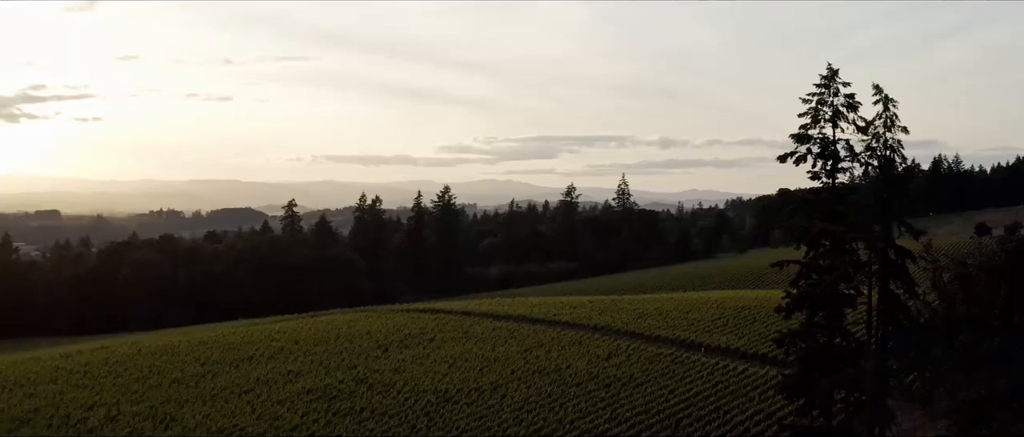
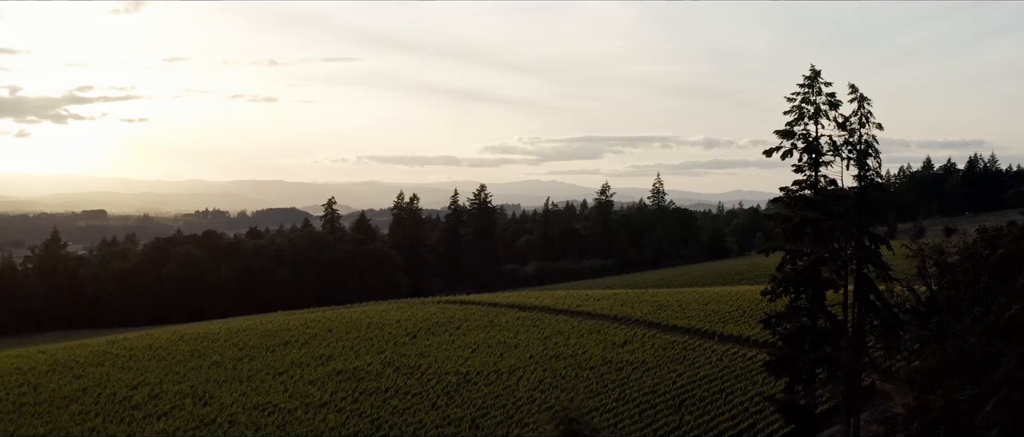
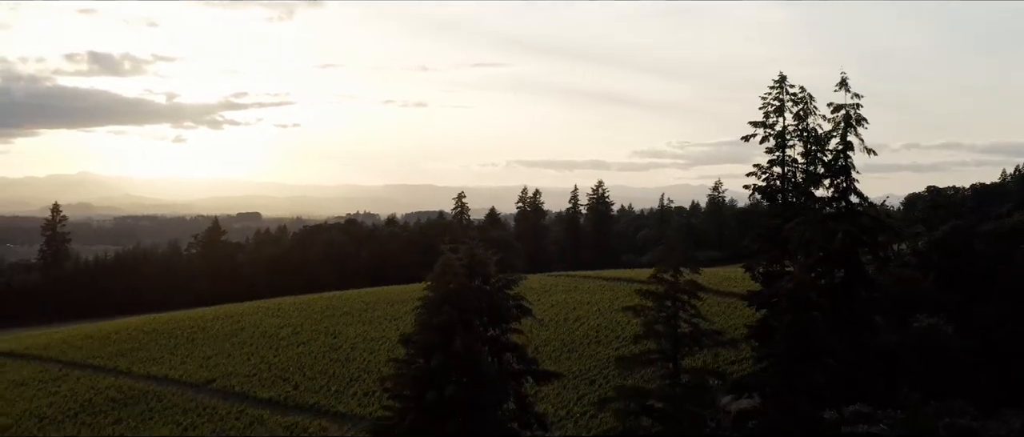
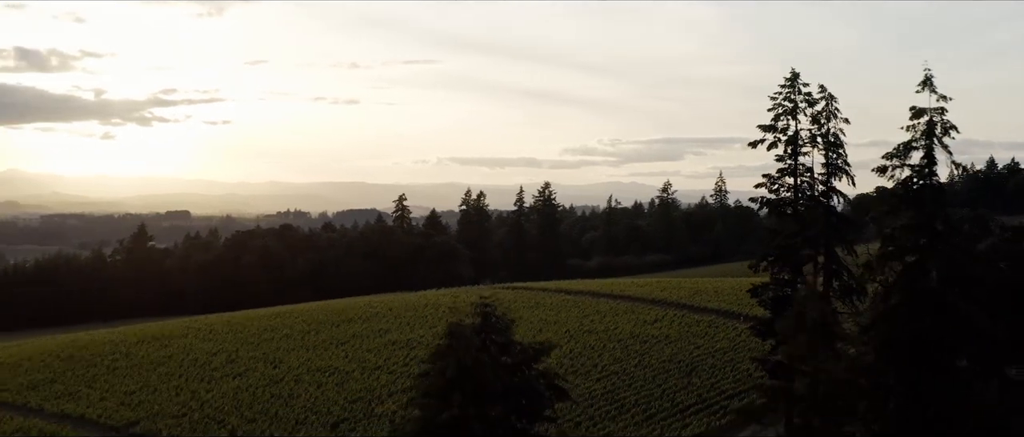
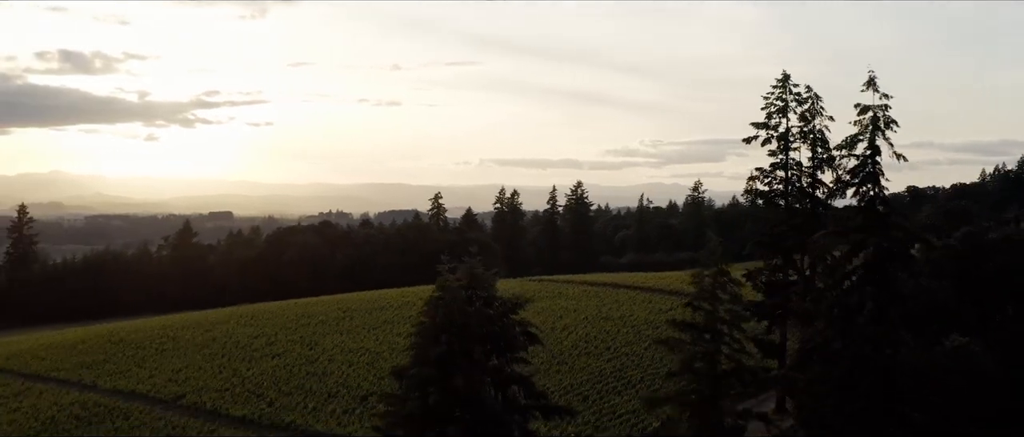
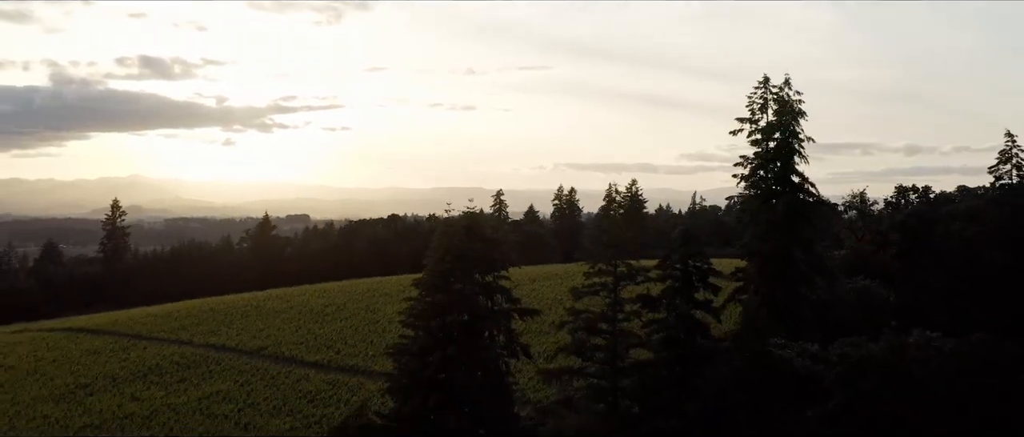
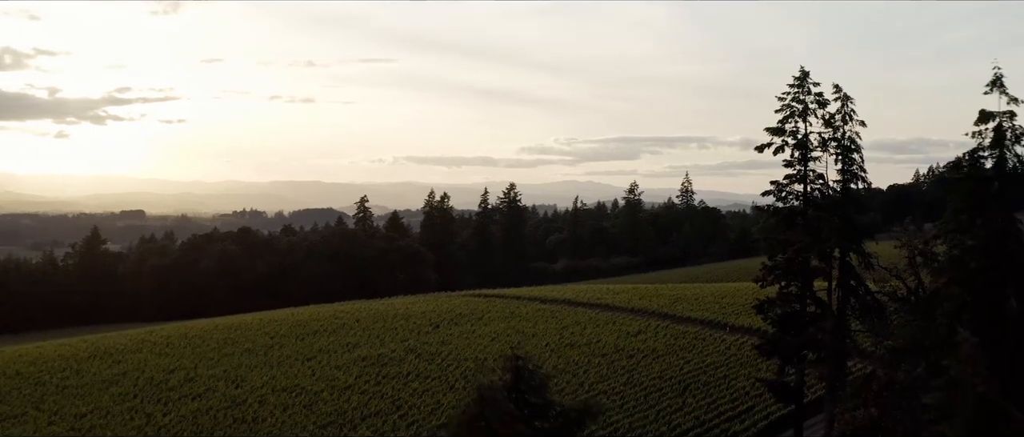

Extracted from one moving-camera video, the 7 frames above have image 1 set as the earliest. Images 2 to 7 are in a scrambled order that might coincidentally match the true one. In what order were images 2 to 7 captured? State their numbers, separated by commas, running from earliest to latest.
2, 7, 4, 5, 3, 6
